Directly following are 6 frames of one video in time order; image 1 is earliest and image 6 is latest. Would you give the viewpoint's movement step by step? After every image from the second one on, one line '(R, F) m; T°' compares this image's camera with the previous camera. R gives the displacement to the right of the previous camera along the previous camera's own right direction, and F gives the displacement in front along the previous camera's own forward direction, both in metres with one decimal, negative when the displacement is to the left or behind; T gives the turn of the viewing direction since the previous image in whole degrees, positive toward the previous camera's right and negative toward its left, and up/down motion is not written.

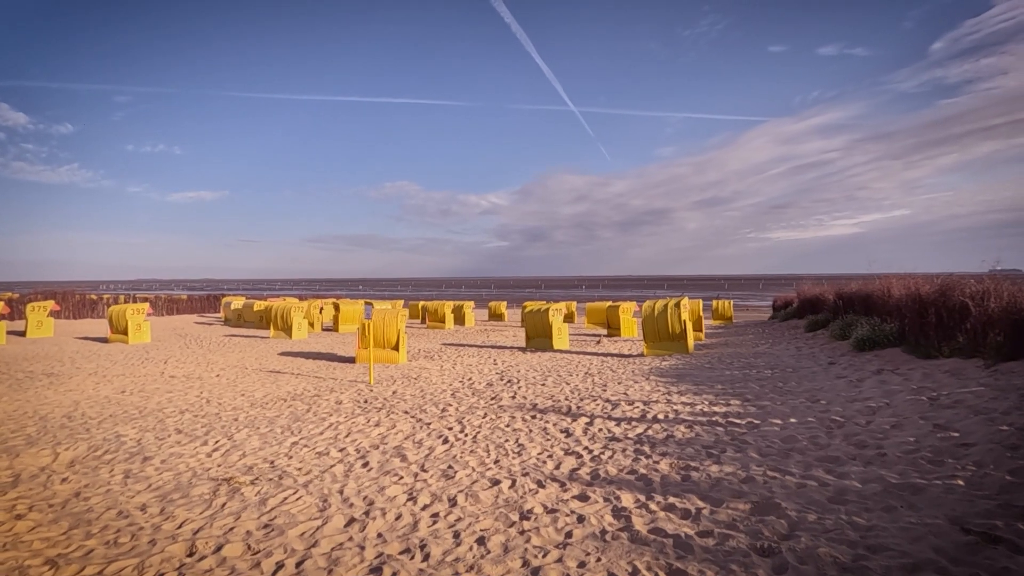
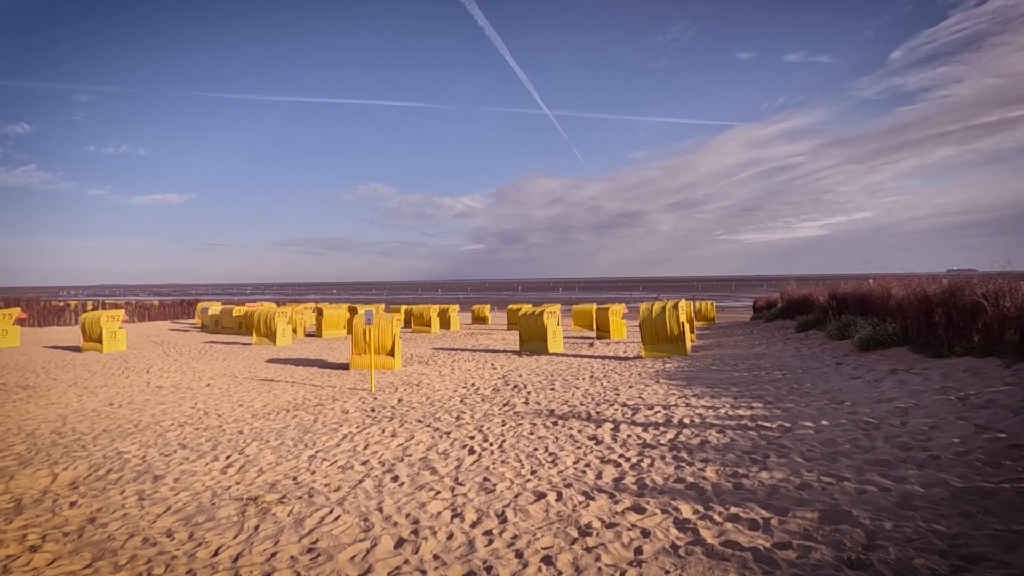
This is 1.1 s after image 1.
(-0.7, +0.2) m; +3°
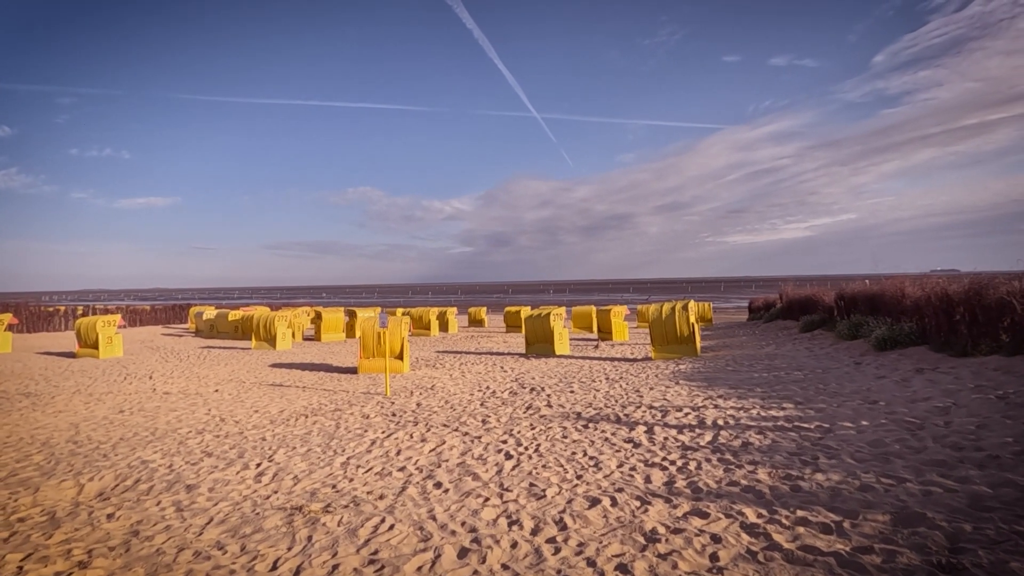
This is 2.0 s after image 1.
(-0.6, +0.1) m; +1°
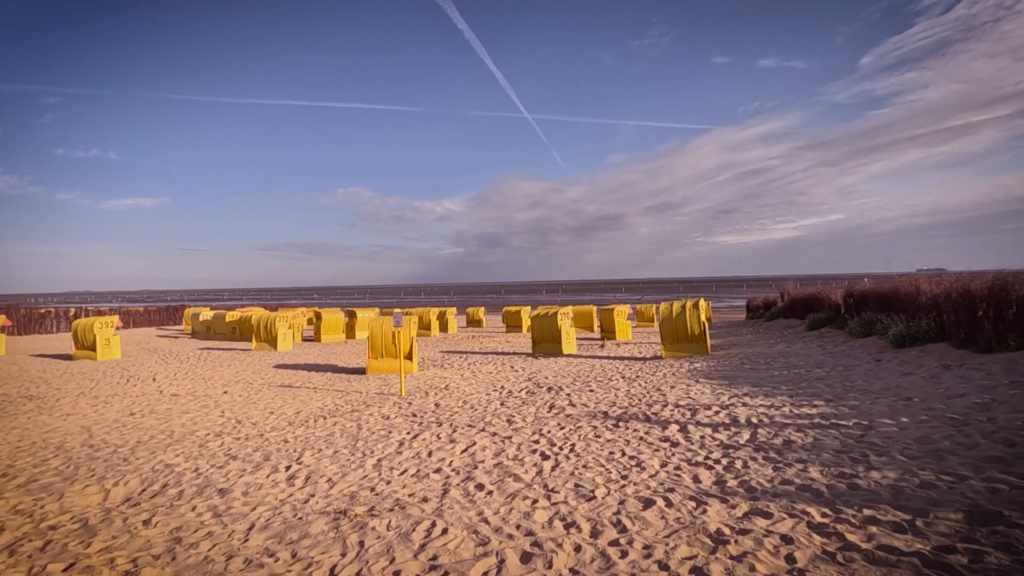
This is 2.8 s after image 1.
(-0.6, +0.2) m; +1°
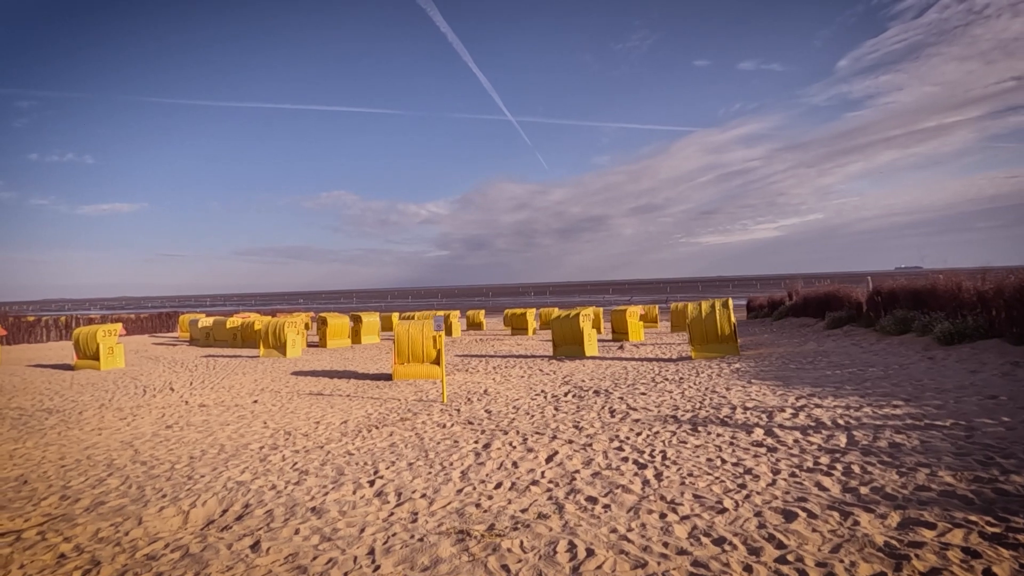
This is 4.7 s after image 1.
(-1.3, +0.3) m; +1°
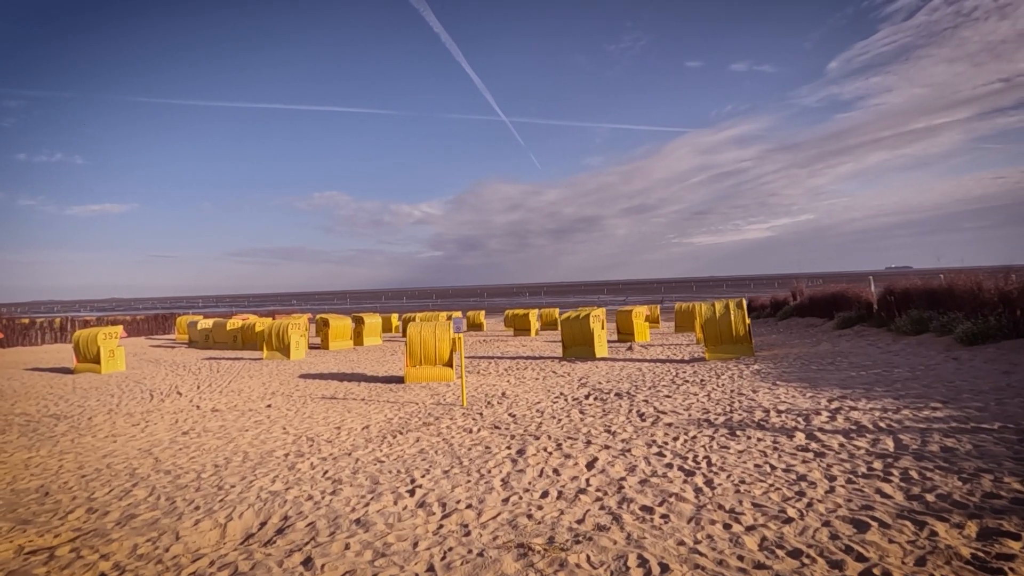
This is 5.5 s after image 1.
(-0.6, +0.2) m; +1°
